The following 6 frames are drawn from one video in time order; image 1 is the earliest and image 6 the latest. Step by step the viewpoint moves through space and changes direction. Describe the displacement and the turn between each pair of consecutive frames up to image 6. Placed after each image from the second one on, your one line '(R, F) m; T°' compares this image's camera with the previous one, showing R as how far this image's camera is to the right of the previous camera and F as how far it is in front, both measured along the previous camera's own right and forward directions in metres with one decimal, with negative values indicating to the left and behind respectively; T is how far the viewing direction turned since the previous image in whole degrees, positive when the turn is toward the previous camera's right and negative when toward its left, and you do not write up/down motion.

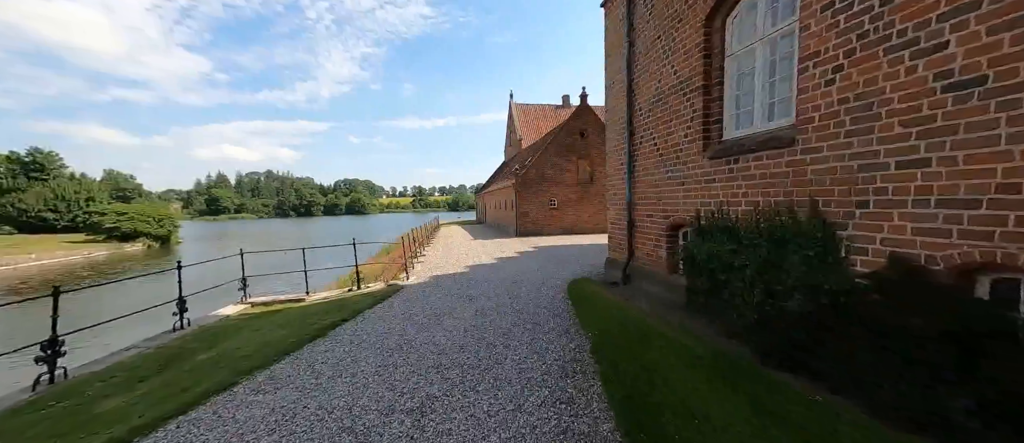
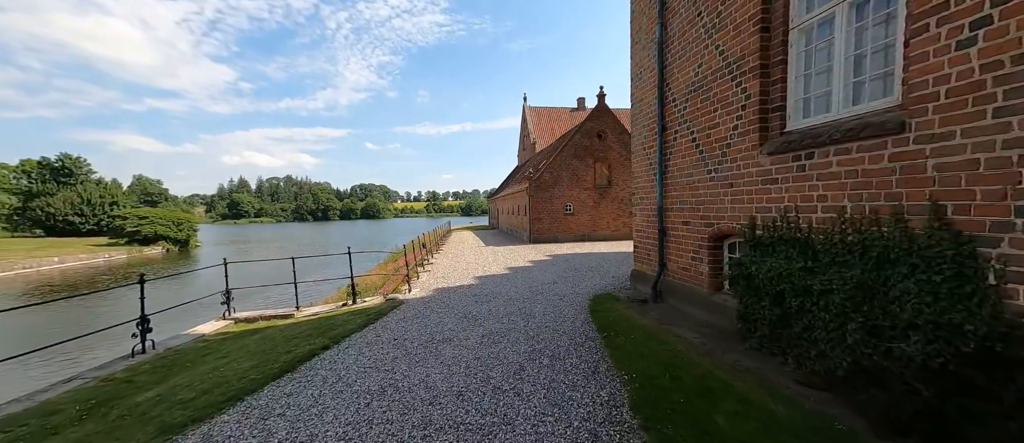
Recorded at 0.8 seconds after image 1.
(0.0, +1.0) m; -2°
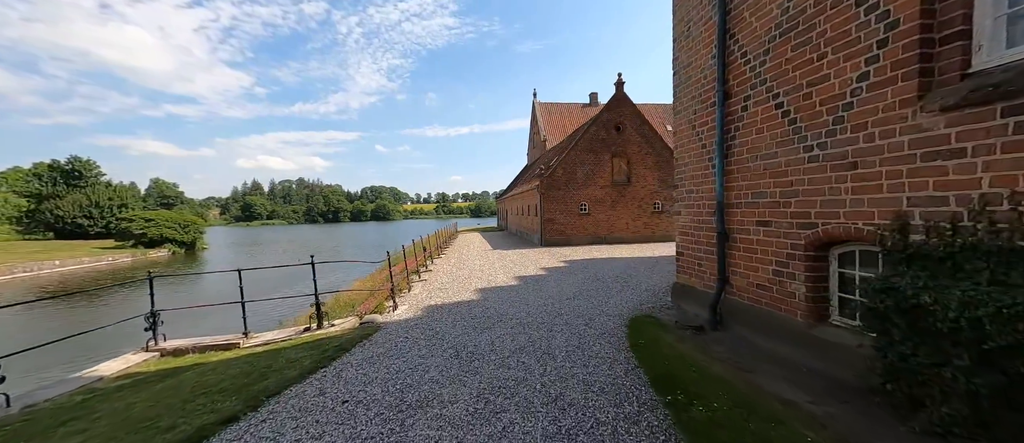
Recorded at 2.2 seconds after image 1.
(0.0, +1.7) m; -1°
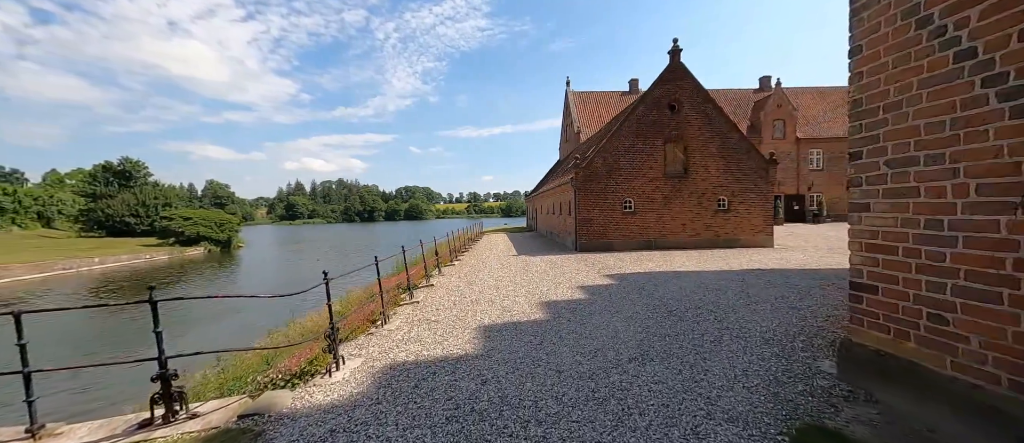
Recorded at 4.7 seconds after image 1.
(+0.1, +2.9) m; -5°
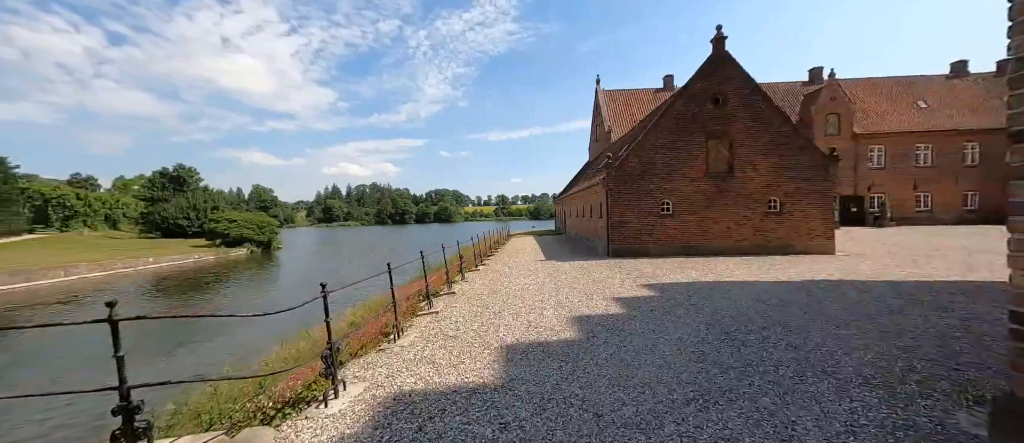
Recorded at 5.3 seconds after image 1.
(0.0, +0.7) m; -5°
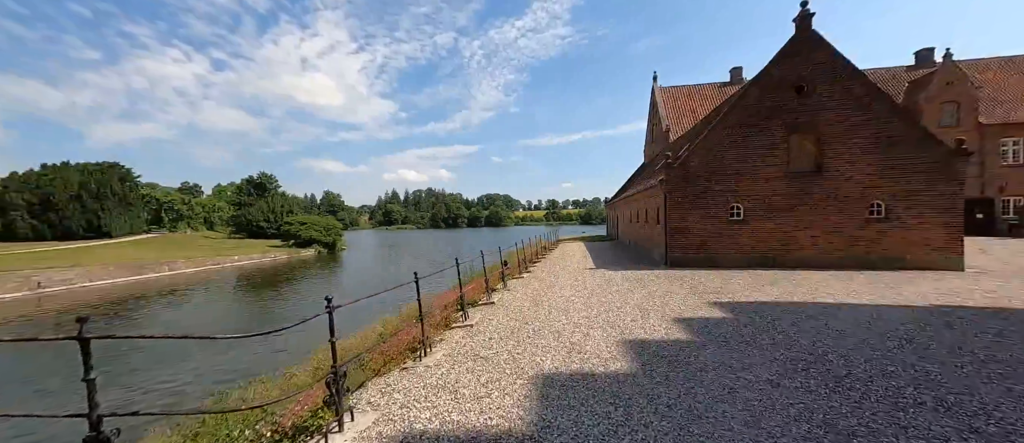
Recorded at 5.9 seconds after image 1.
(+0.1, +0.7) m; -8°
